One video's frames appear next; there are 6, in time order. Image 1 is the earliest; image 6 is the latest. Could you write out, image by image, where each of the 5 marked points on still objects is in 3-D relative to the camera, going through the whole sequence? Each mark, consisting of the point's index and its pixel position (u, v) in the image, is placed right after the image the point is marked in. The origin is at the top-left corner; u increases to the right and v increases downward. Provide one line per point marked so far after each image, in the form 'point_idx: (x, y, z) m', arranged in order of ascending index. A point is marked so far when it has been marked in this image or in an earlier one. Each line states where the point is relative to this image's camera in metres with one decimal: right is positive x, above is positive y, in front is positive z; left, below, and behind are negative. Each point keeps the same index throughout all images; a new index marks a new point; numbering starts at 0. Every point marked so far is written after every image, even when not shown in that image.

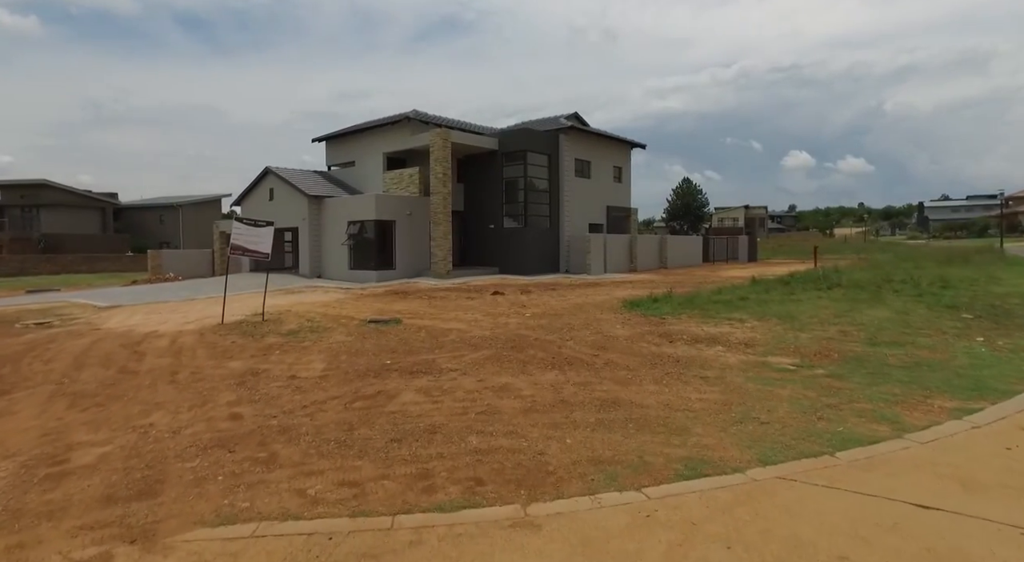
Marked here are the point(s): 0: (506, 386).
0: (-0.1, -1.4, +8.1) m
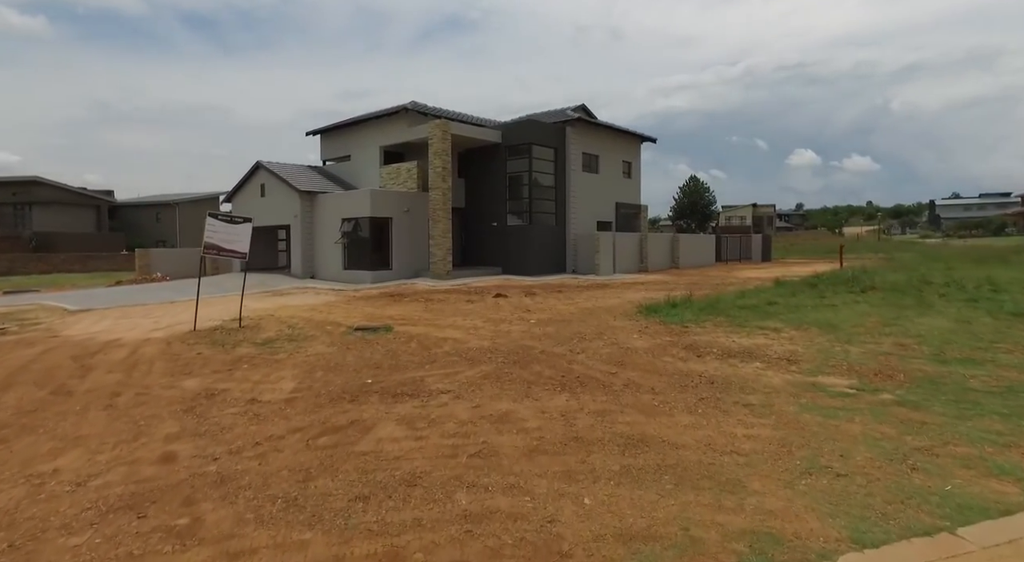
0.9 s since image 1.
0: (-0.1, -1.5, +6.7) m
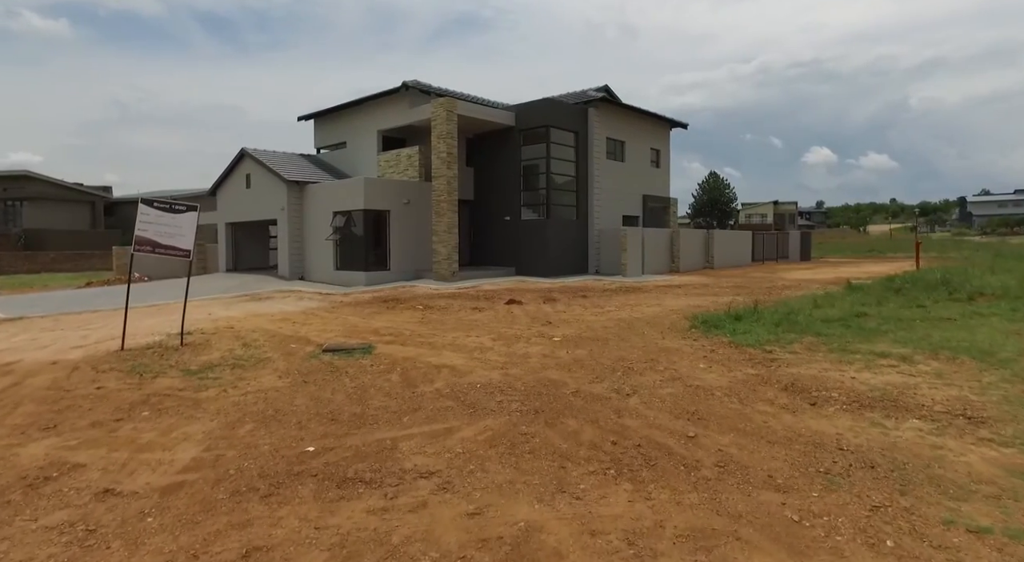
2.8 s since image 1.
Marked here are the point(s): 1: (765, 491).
0: (+0.1, -1.6, +3.7) m
1: (+1.8, -1.4, +4.2) m
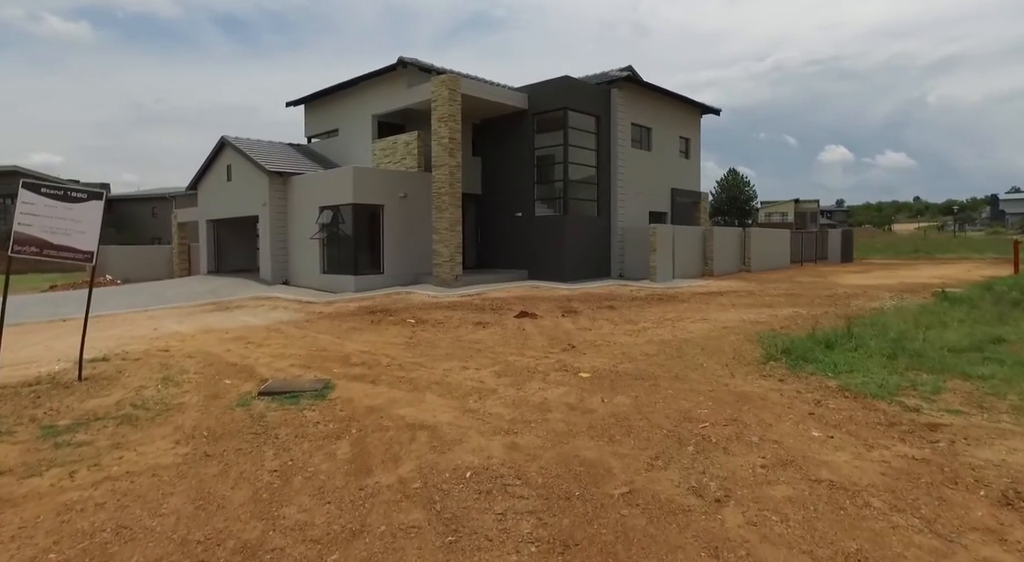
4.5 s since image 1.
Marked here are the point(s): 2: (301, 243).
0: (+0.1, -1.7, +0.9) m
1: (+1.8, -1.6, +1.4) m
2: (-6.8, +1.2, +19.8) m
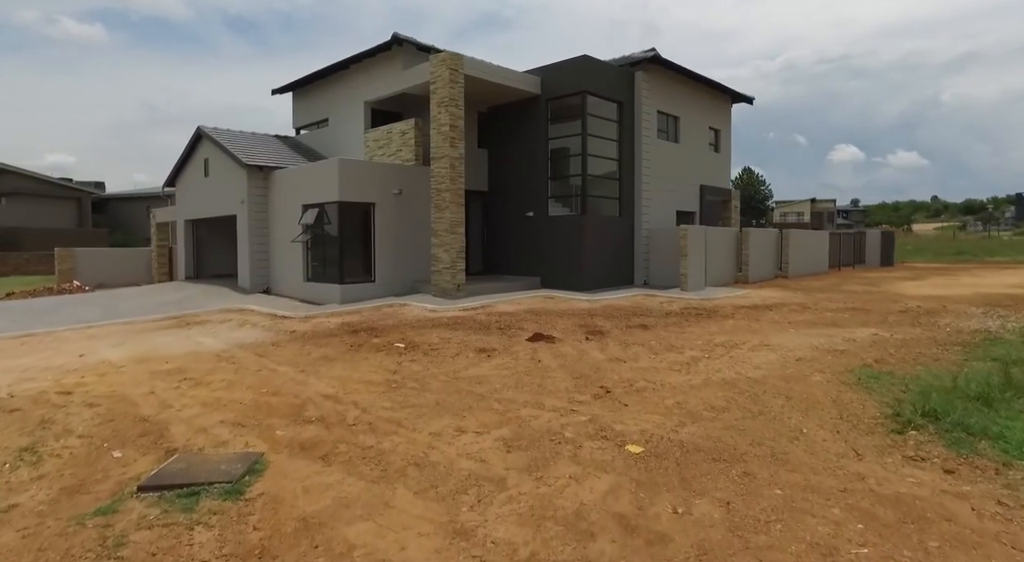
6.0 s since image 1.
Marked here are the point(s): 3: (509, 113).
0: (+0.1, -2.0, -1.6) m
1: (+1.8, -1.9, -1.0) m
2: (-6.5, +1.0, +17.5) m
3: (-0.1, +5.1, +18.6) m
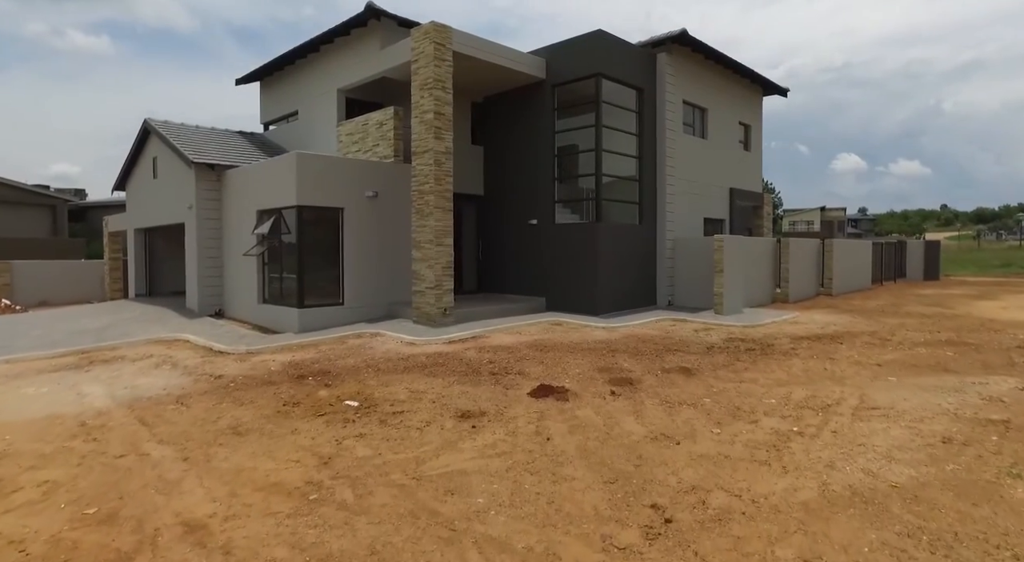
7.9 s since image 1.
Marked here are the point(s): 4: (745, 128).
0: (+0.1, -2.2, -4.6) m
1: (+1.7, -2.1, -4.1) m
2: (-6.6, +0.5, +14.5) m
3: (-0.1, +4.6, +15.6) m
4: (+7.5, +5.0, +19.8) m
